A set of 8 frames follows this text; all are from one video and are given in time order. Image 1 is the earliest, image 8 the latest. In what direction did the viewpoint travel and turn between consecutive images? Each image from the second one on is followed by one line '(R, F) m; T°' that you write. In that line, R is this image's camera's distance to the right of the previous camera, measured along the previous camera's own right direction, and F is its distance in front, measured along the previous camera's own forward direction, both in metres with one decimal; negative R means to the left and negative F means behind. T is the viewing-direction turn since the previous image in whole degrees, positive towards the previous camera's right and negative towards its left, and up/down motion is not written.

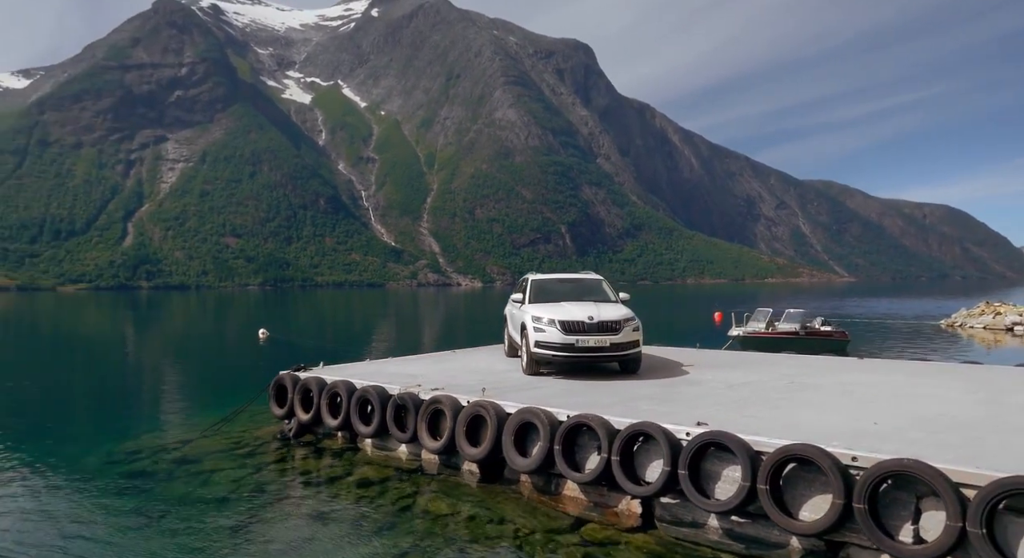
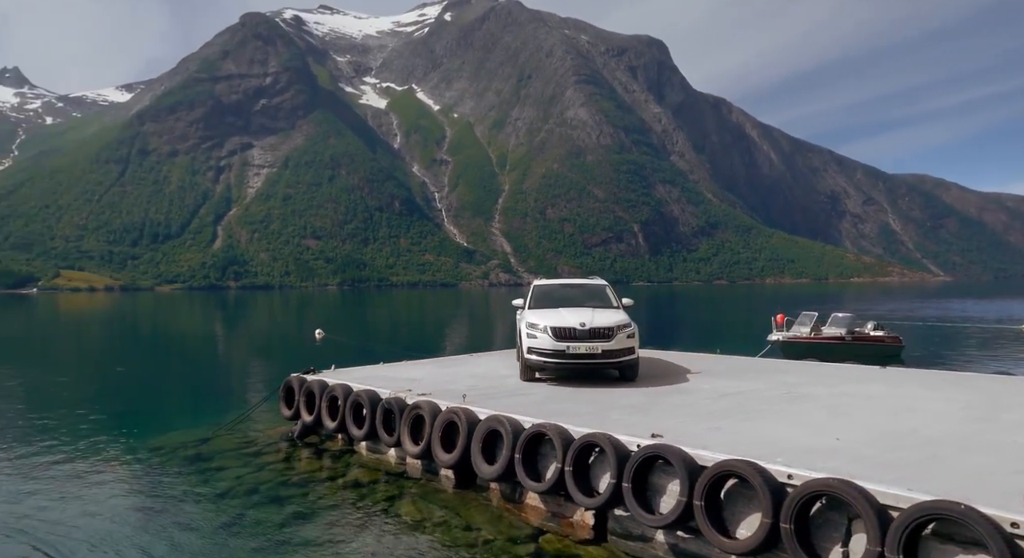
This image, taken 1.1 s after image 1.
(+1.3, 0.0) m; -5°
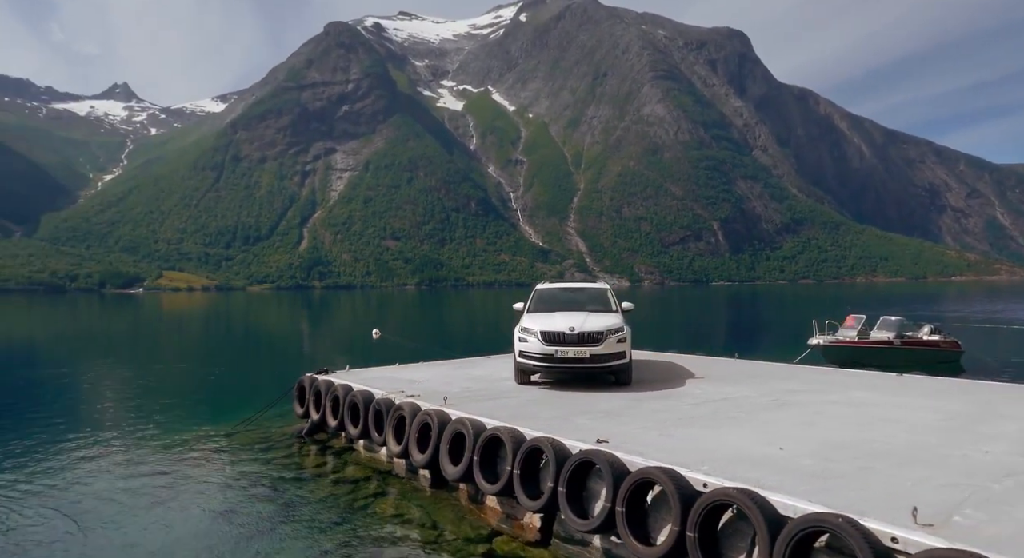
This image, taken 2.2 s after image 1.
(+1.4, -0.1) m; -5°
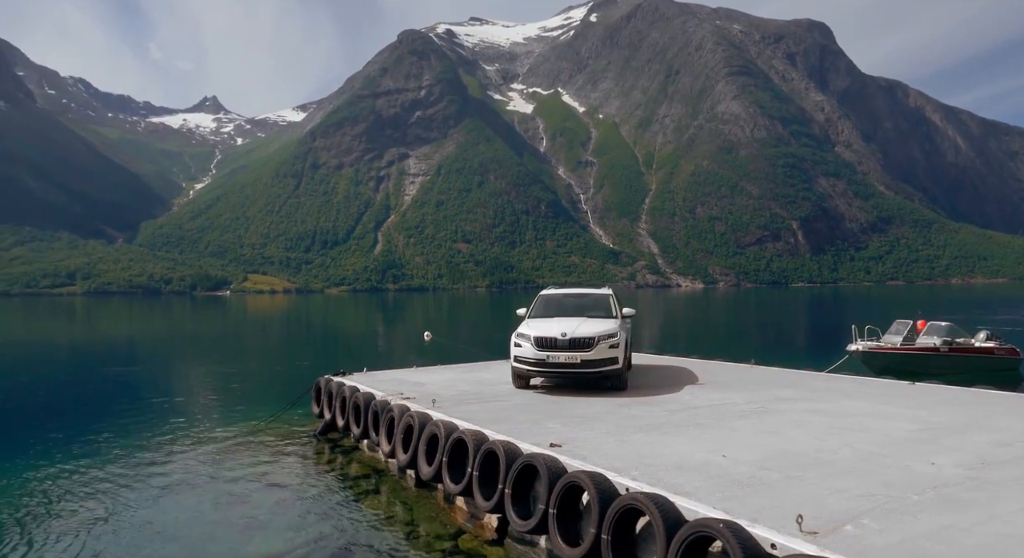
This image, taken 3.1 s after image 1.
(+1.3, -0.3) m; -5°
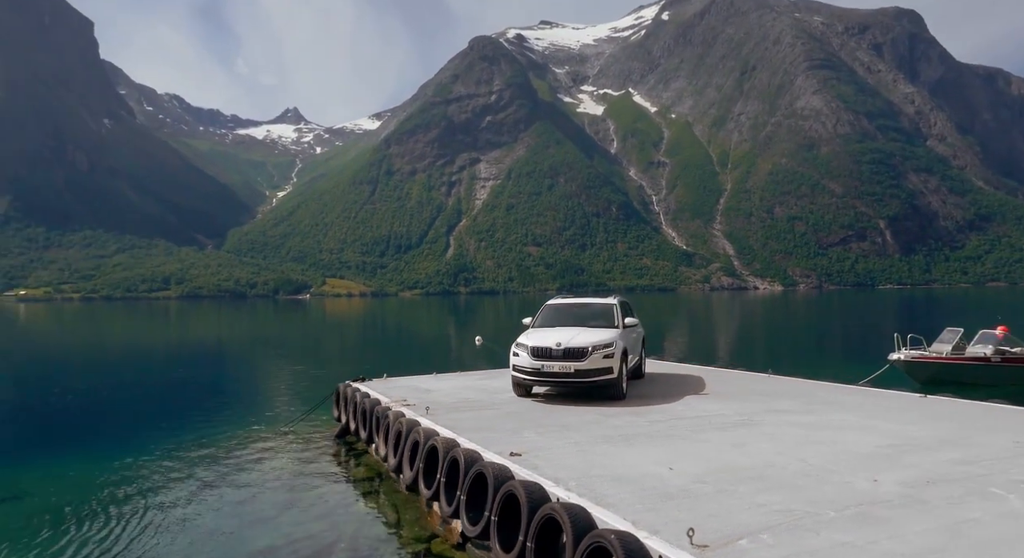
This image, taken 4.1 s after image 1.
(+1.3, -0.3) m; -5°
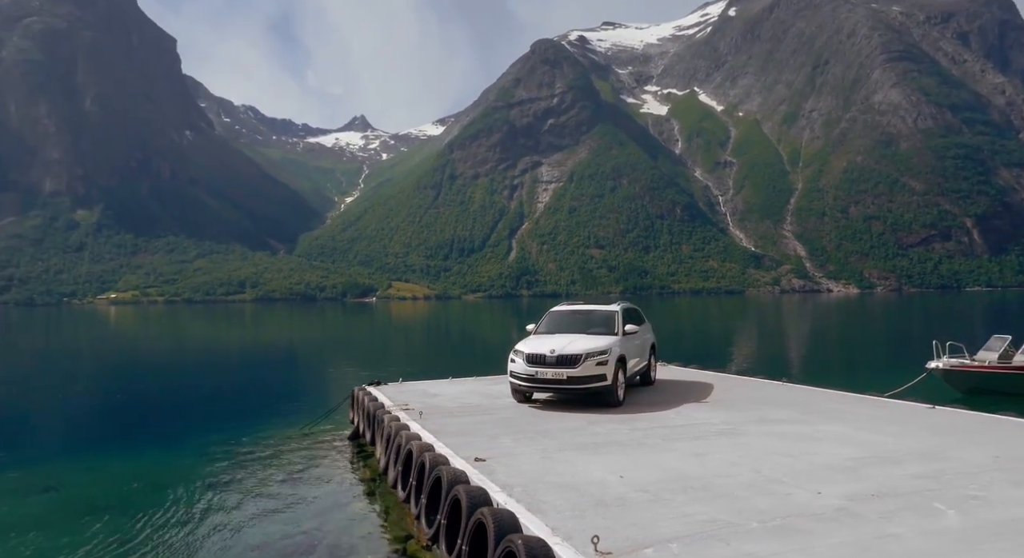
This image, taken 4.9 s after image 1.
(+1.2, -0.2) m; -4°
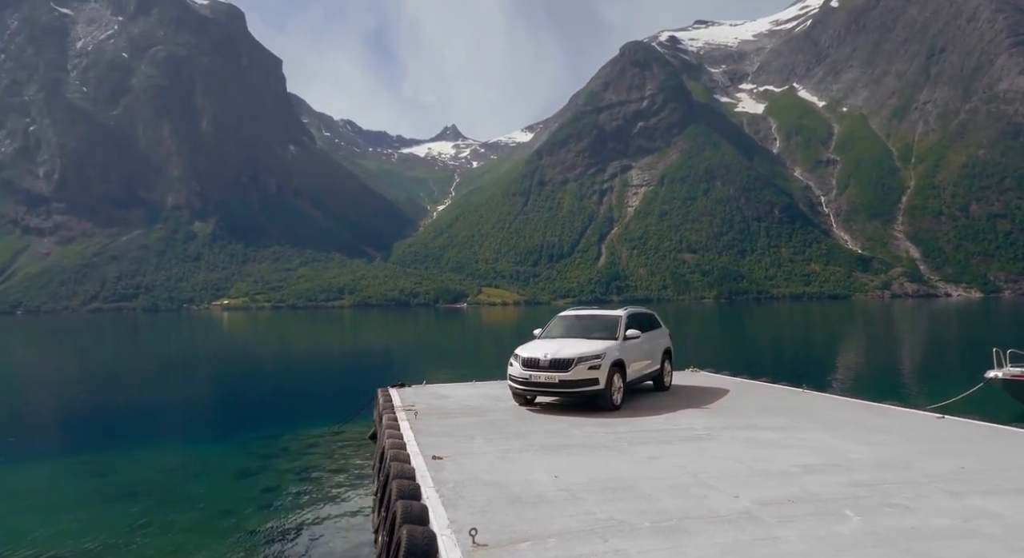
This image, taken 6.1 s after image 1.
(+1.7, -0.3) m; -6°
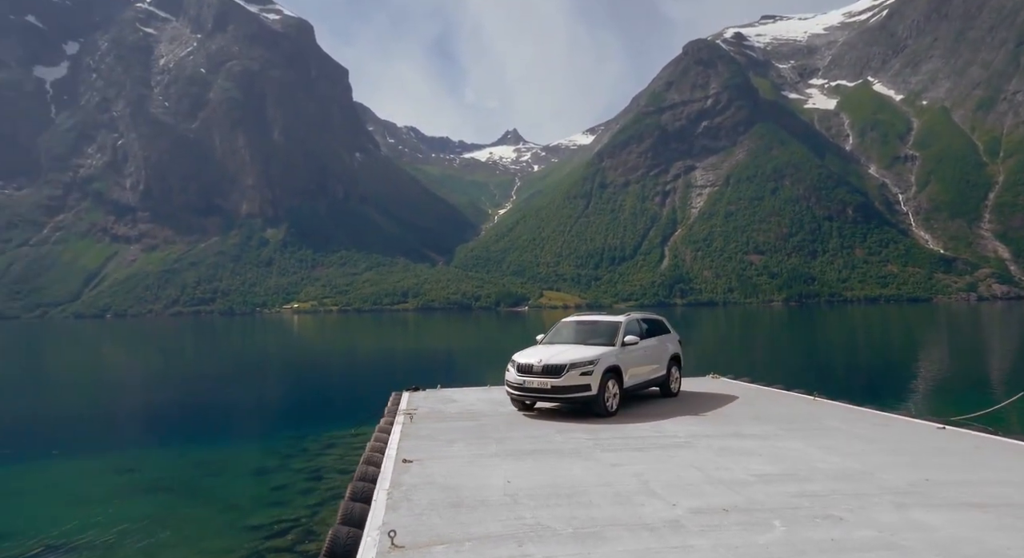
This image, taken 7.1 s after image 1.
(+1.2, -0.2) m; -4°
